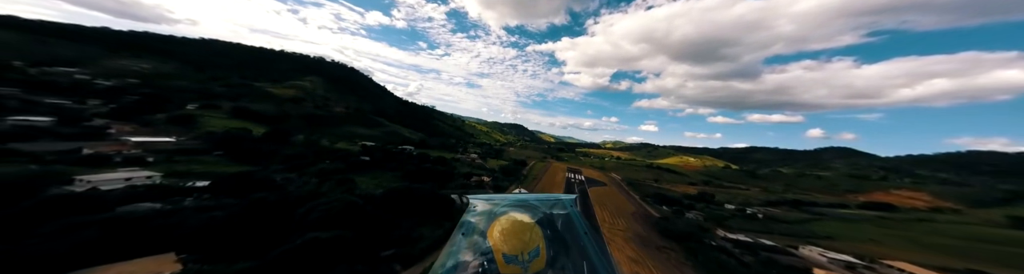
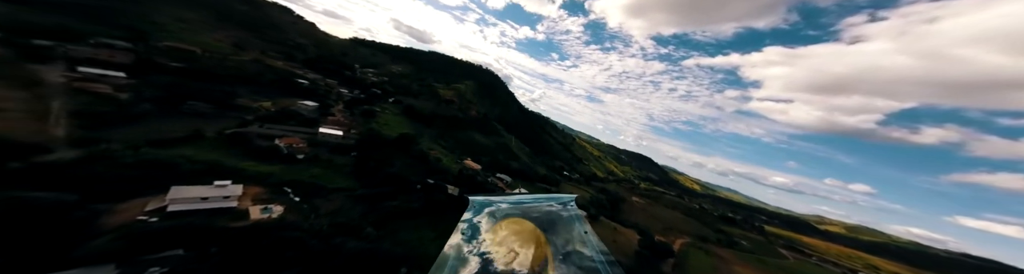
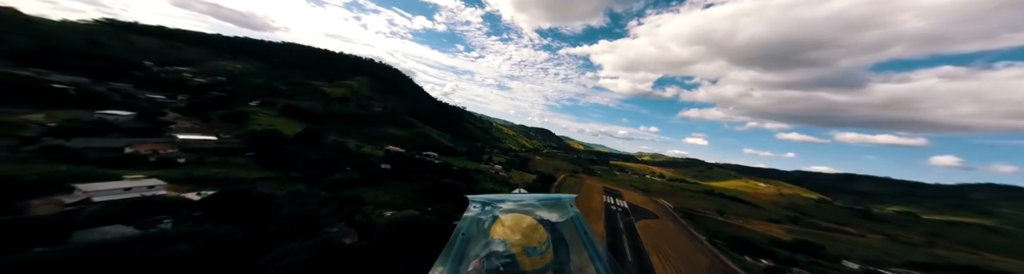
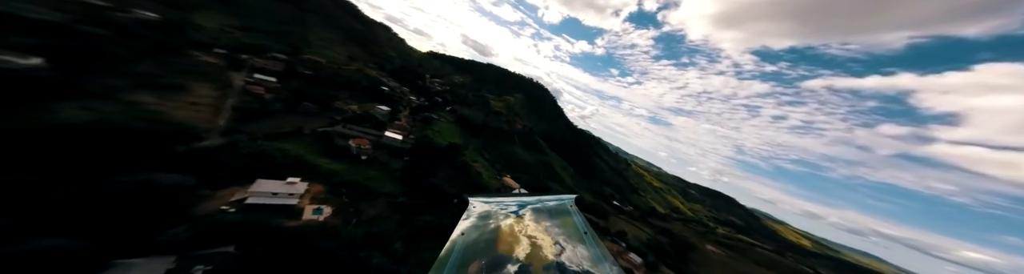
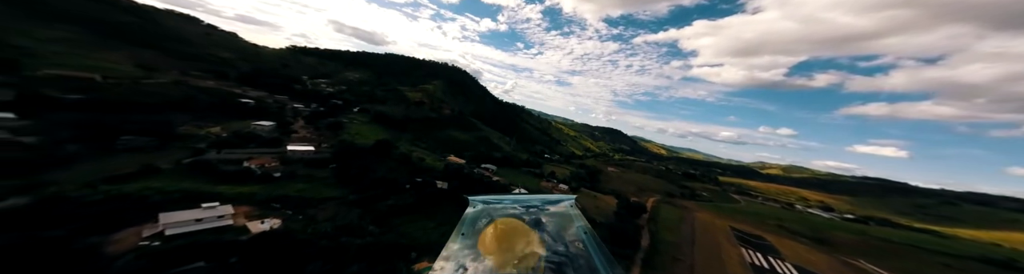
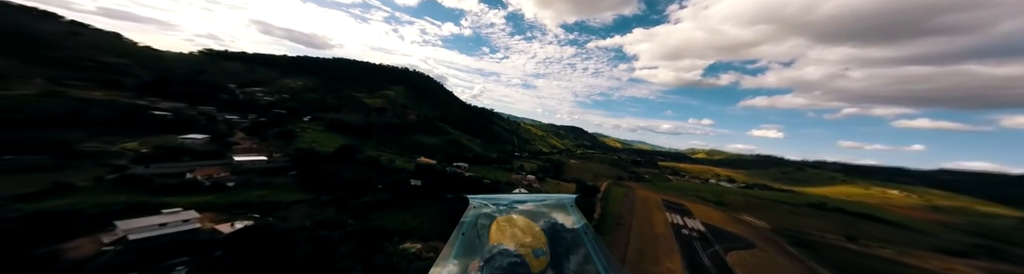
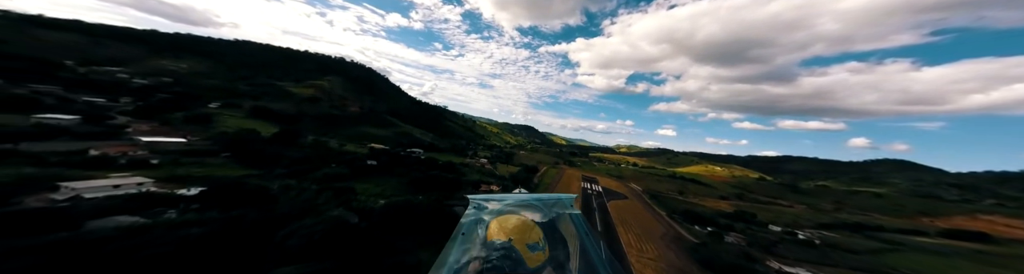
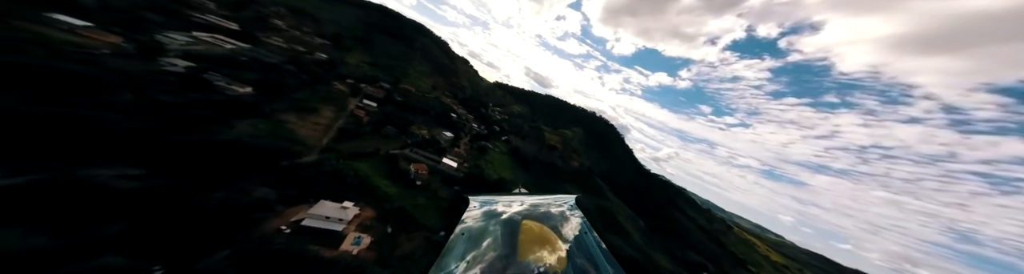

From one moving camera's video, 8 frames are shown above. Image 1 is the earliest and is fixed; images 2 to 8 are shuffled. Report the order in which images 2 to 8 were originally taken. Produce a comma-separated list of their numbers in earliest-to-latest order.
7, 3, 6, 5, 2, 4, 8
